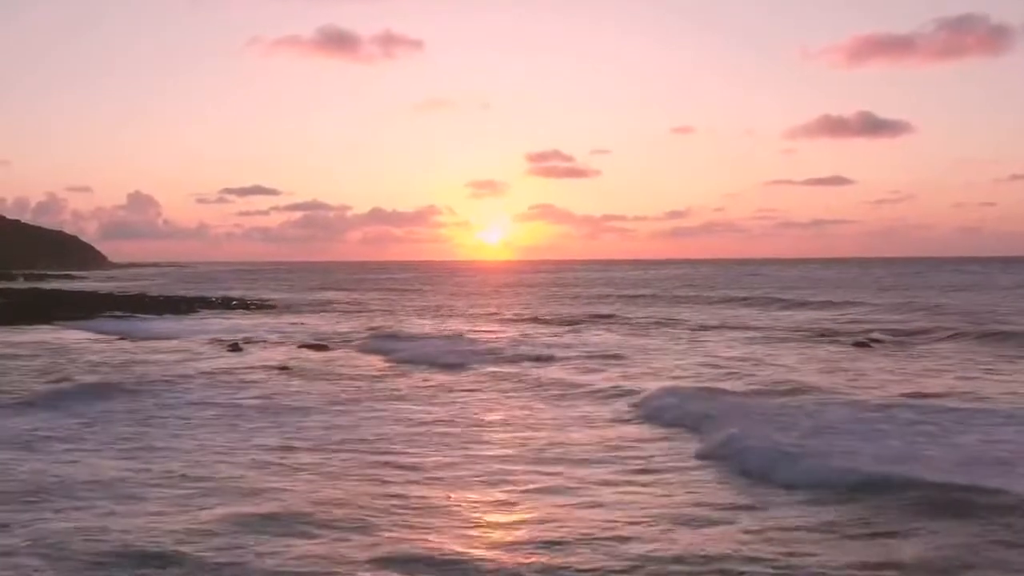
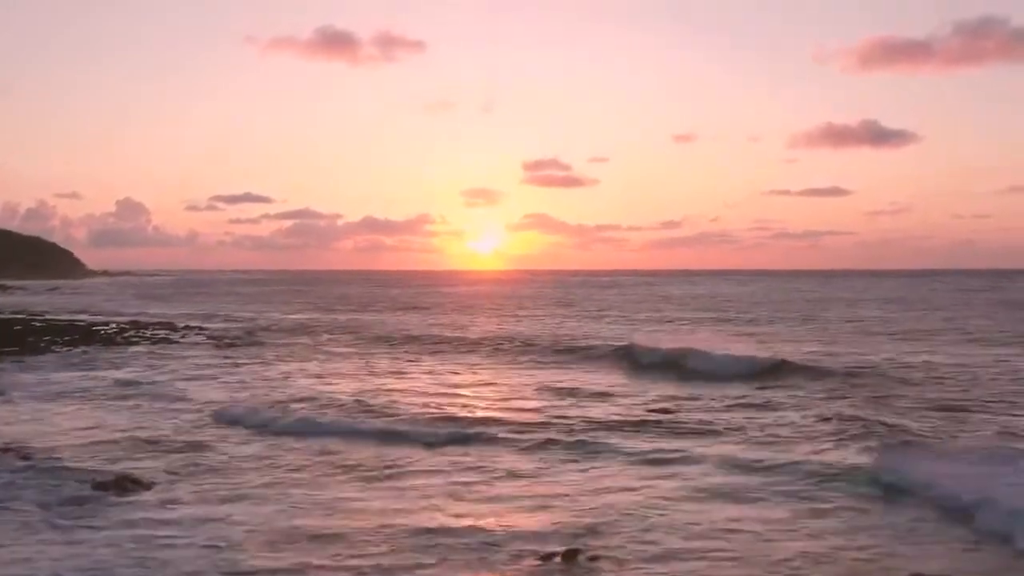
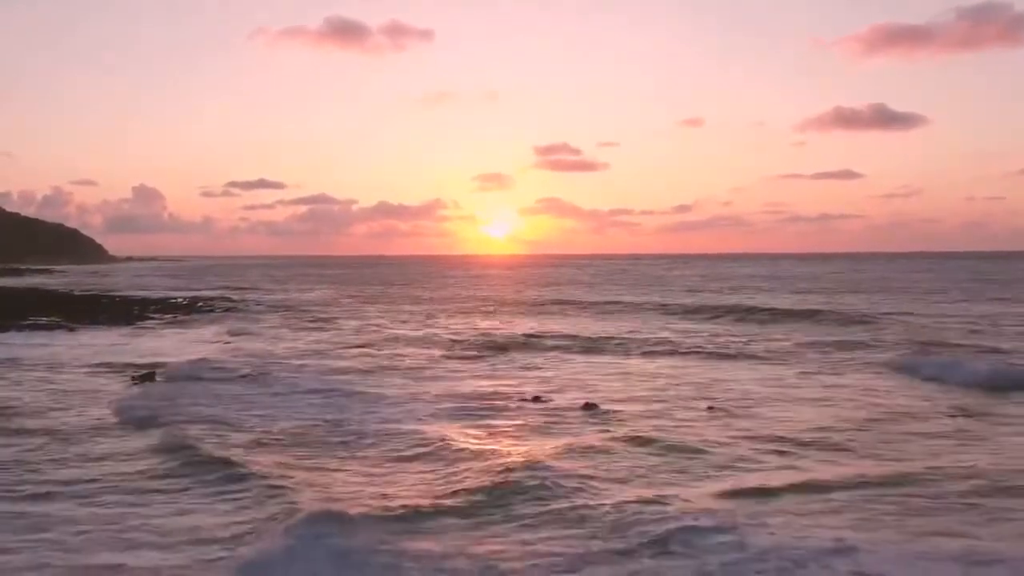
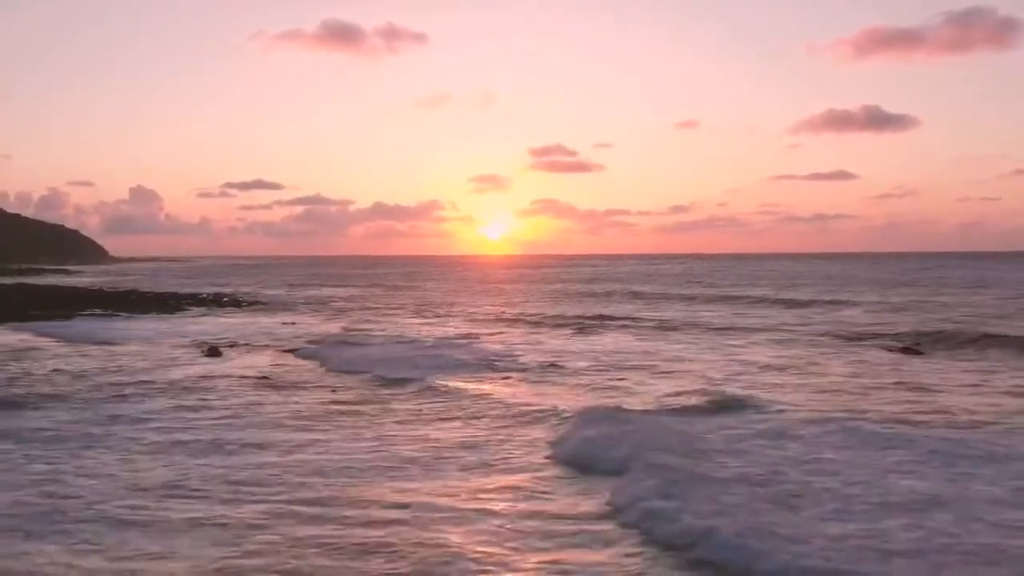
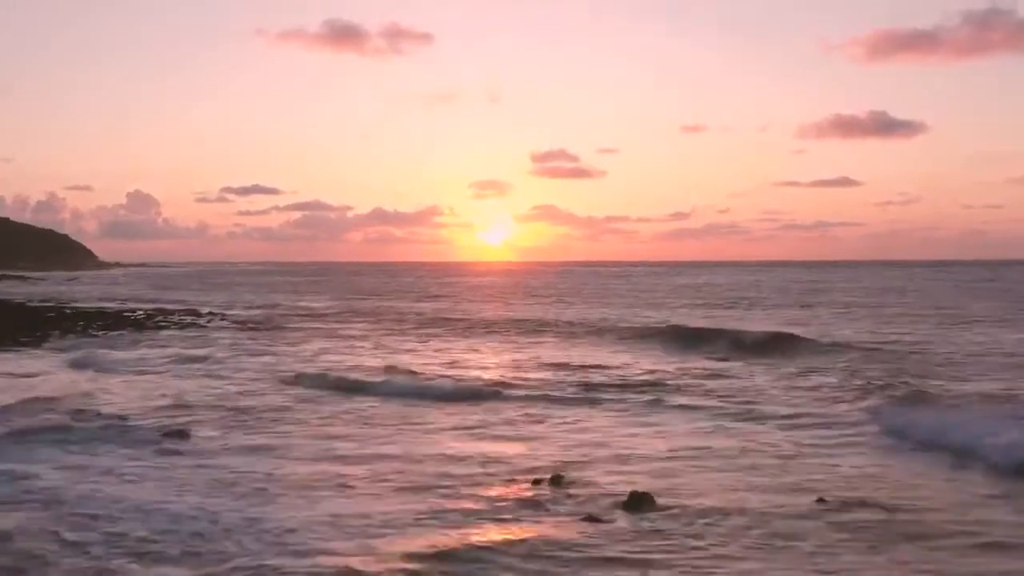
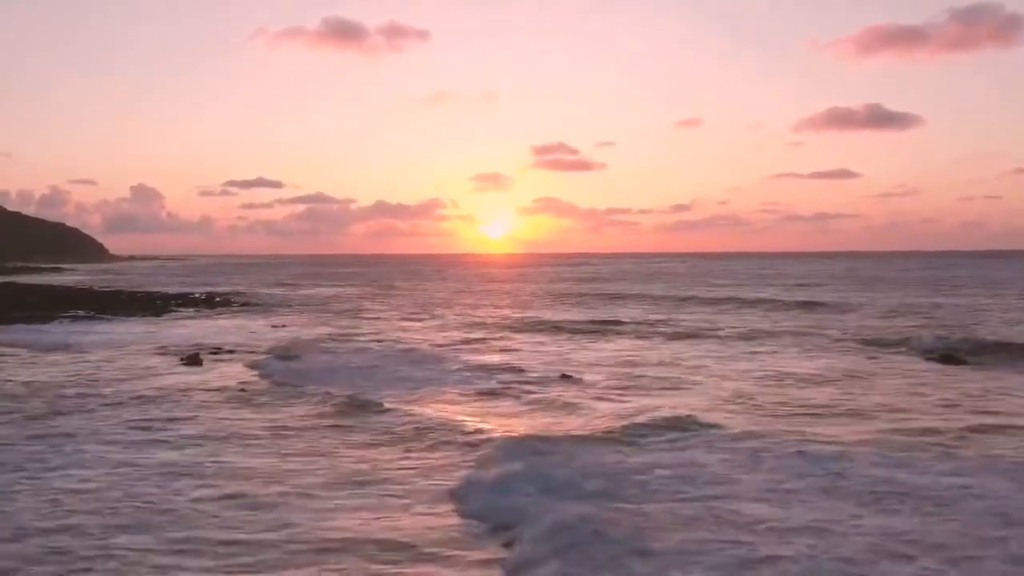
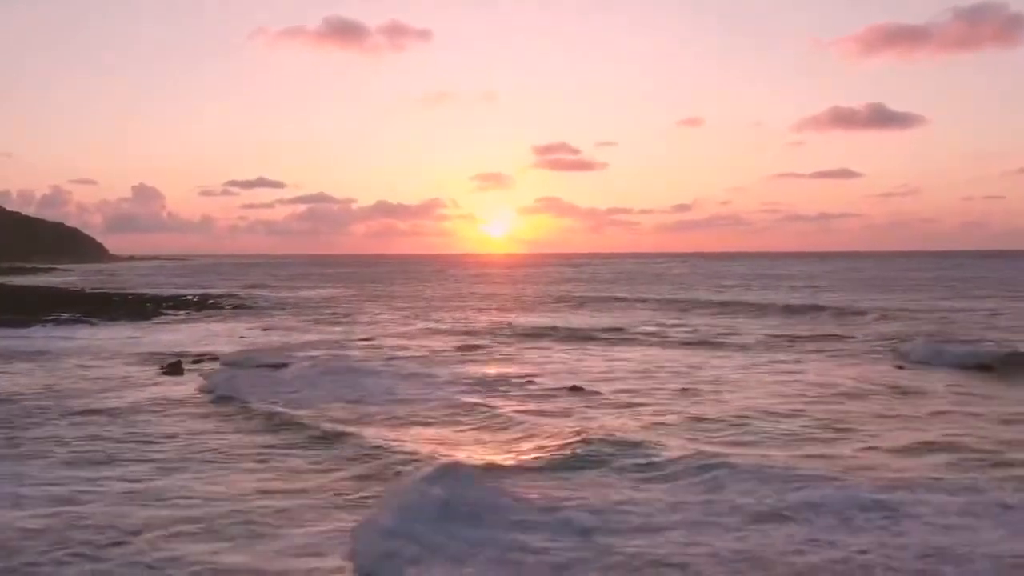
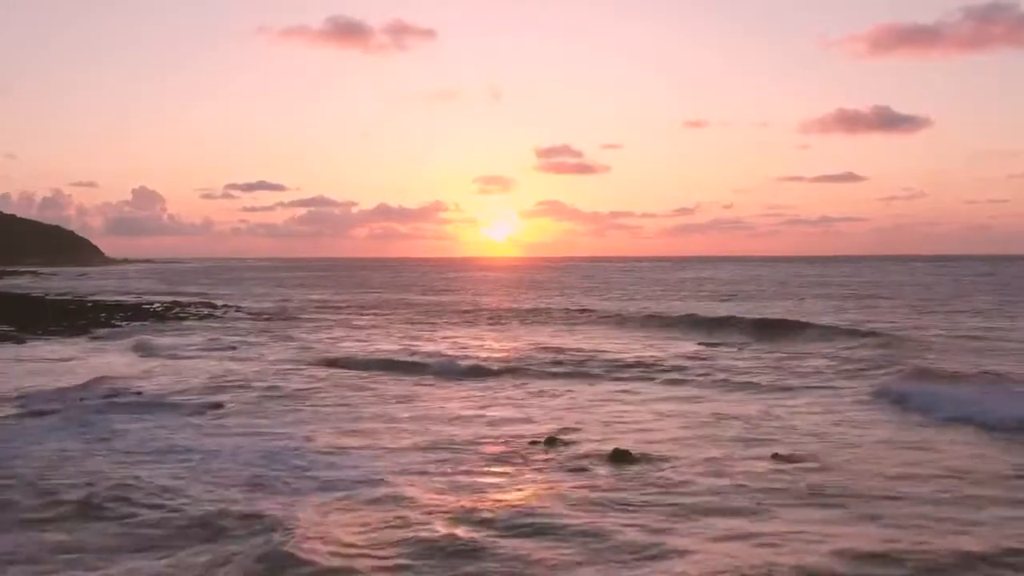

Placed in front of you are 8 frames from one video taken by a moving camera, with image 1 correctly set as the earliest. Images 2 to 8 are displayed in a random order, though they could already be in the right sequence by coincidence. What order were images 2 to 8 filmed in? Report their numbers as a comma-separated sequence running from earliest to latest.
4, 6, 7, 3, 8, 5, 2
